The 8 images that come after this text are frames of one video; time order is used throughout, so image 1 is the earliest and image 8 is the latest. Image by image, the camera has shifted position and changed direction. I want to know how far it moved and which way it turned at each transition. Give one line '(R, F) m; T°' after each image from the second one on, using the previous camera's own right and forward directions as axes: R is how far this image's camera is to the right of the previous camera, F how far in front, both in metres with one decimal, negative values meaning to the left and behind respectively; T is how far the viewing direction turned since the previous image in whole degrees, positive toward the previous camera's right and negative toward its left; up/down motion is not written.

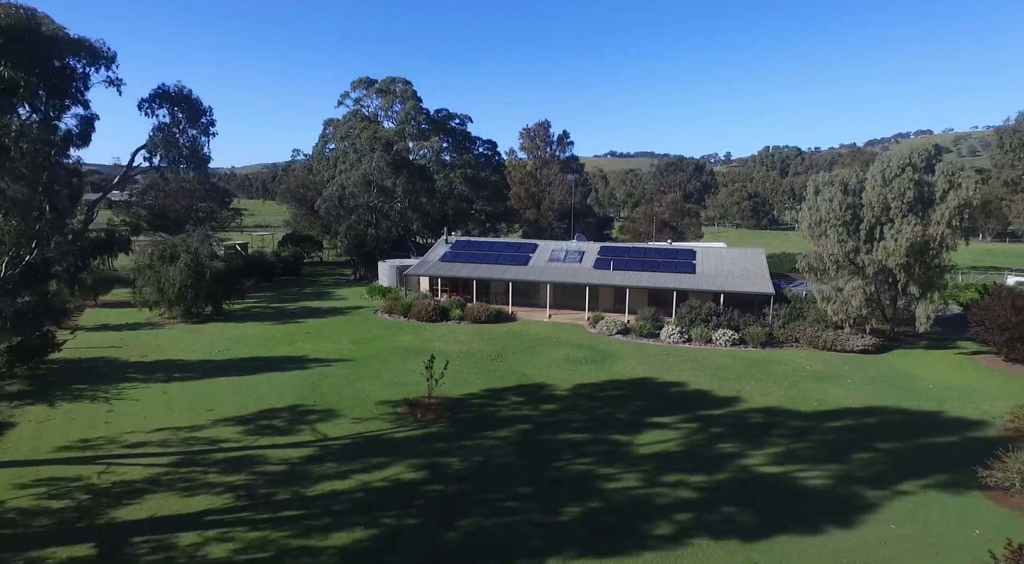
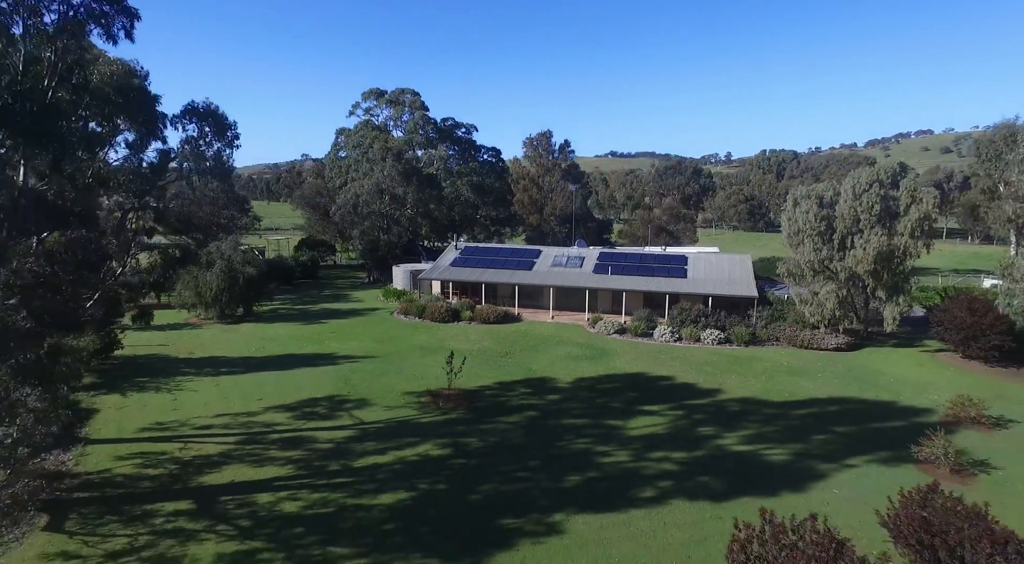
(-0.2, -2.6) m; 0°
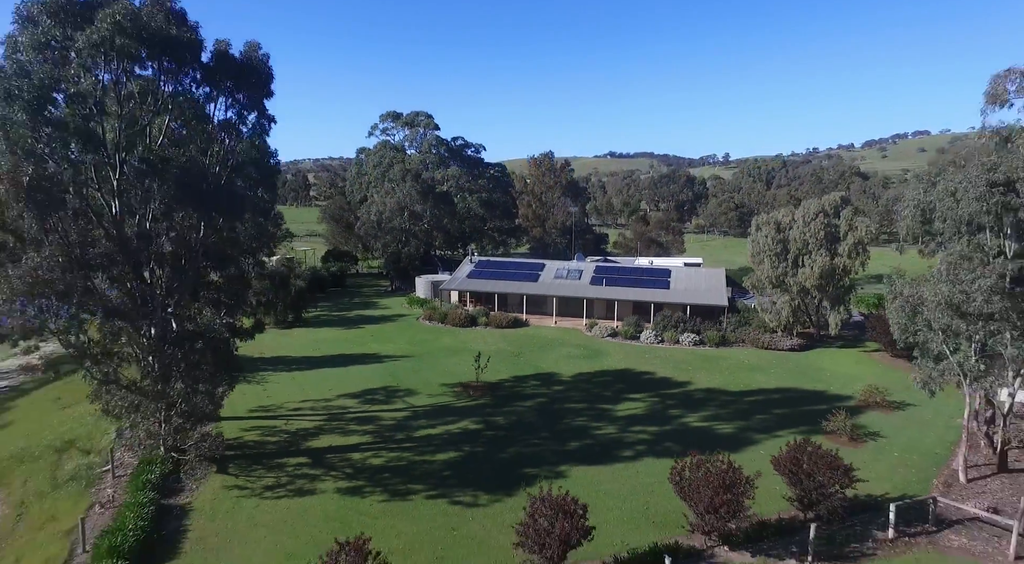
(-0.5, -5.7) m; 0°
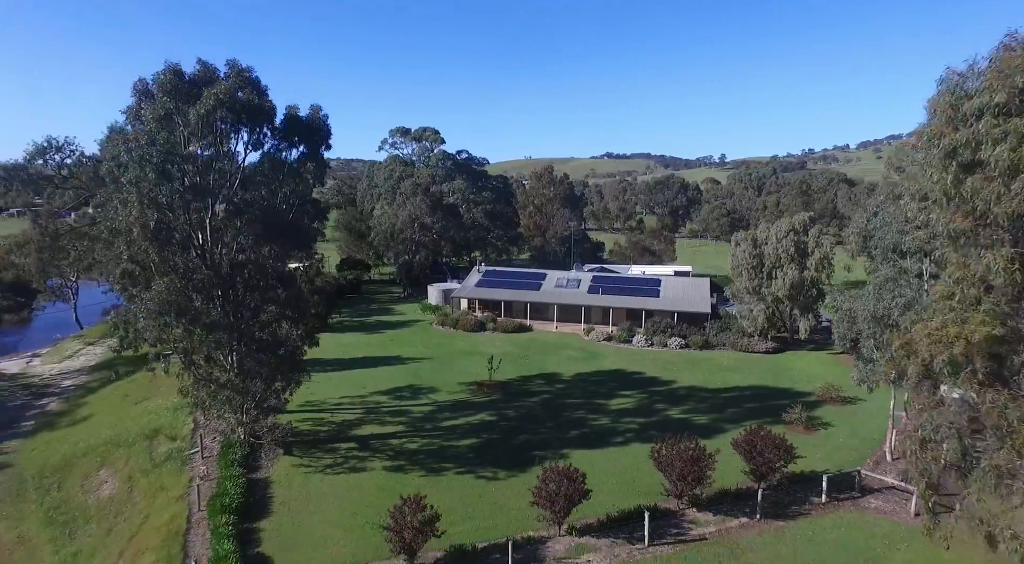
(-0.5, -4.1) m; 0°
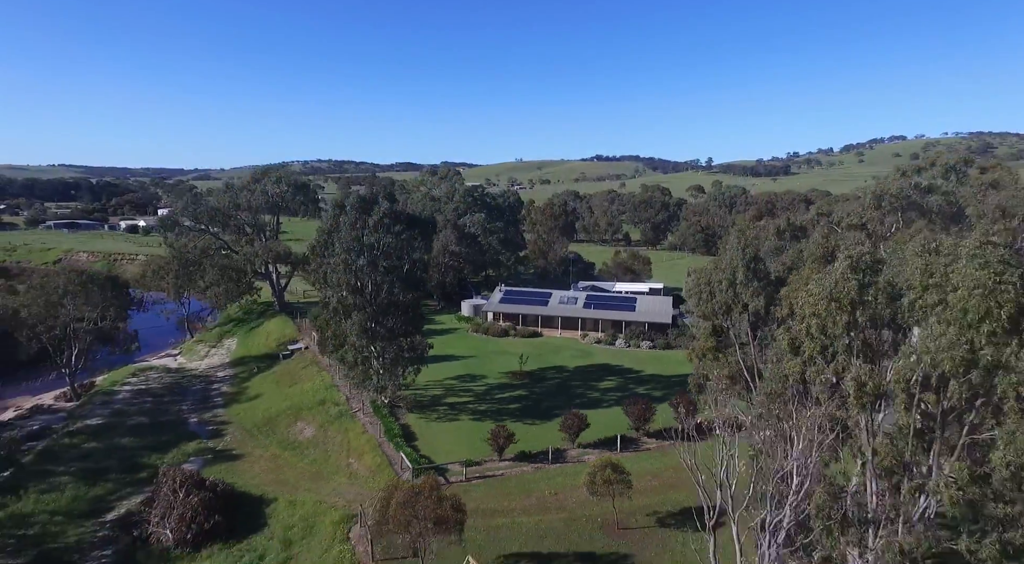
(-2.1, -15.2) m; +1°
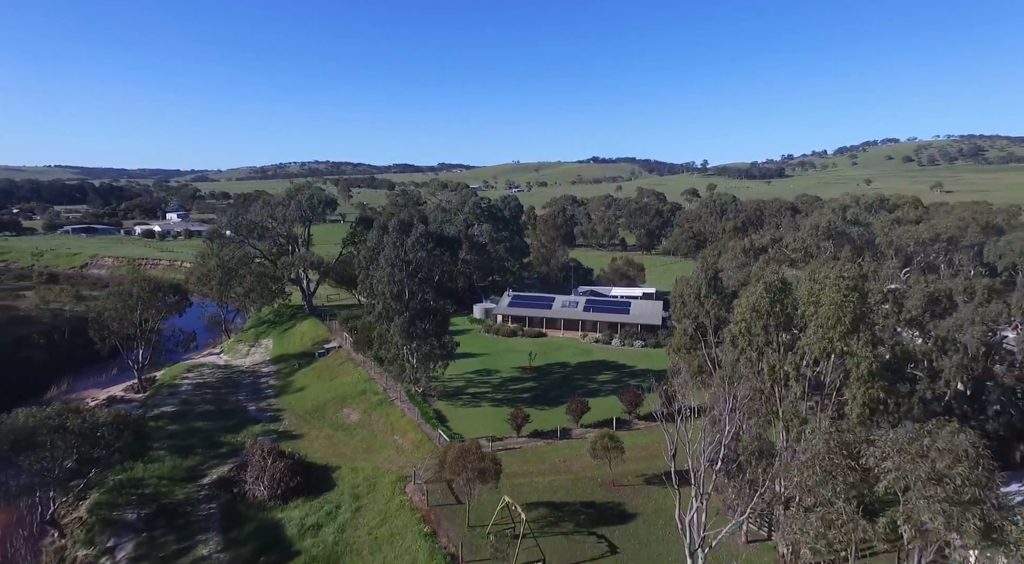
(-1.0, -7.0) m; 0°
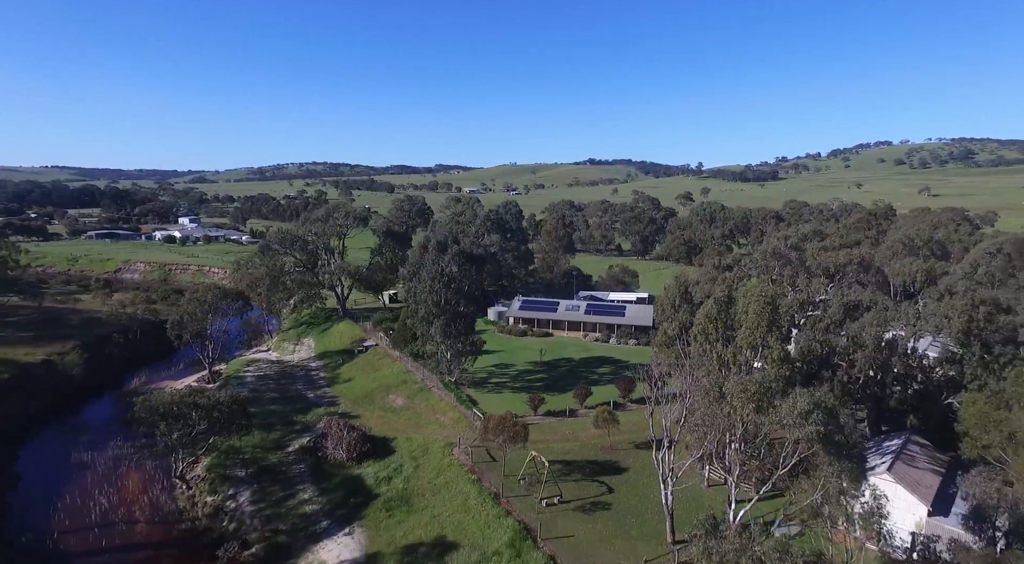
(-1.5, -9.6) m; 0°
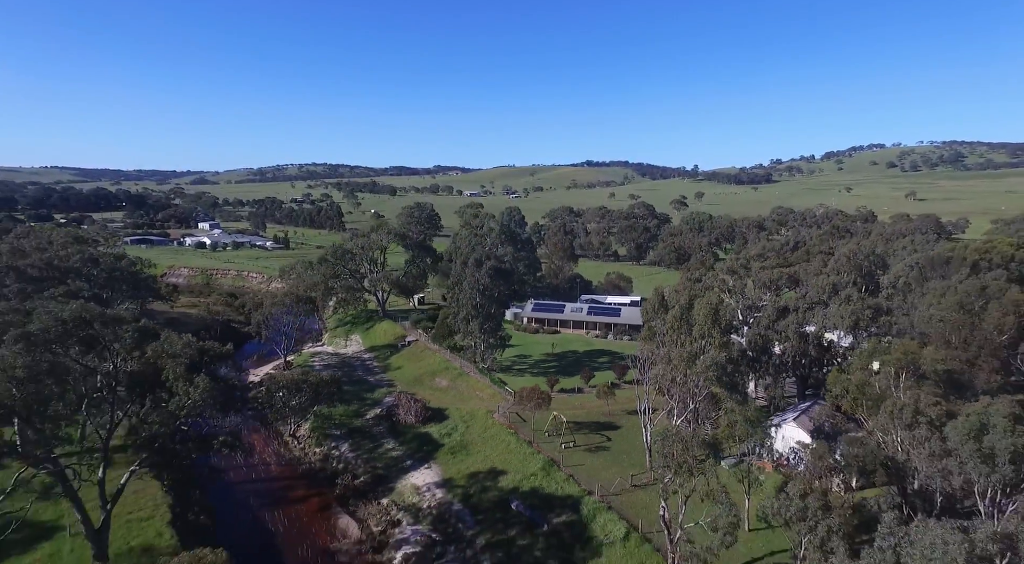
(-2.2, -14.8) m; 0°
